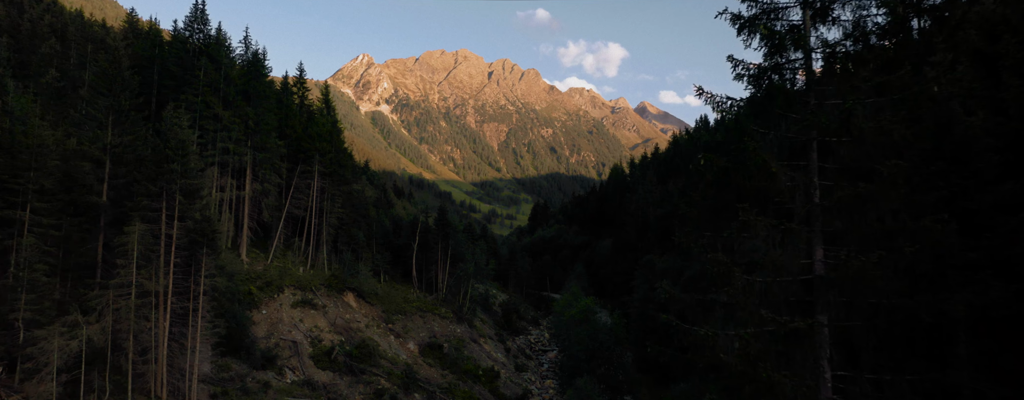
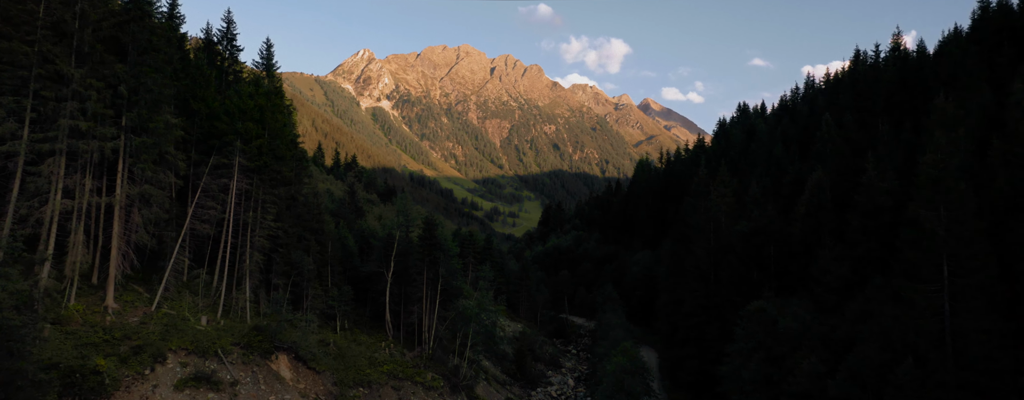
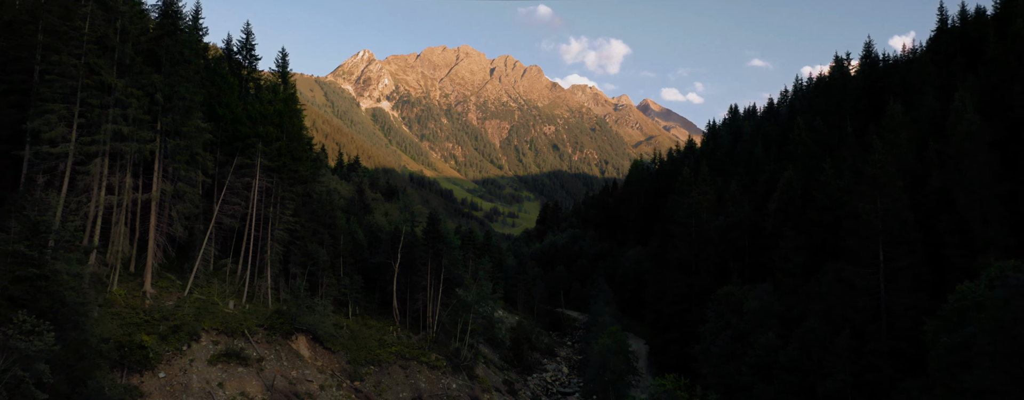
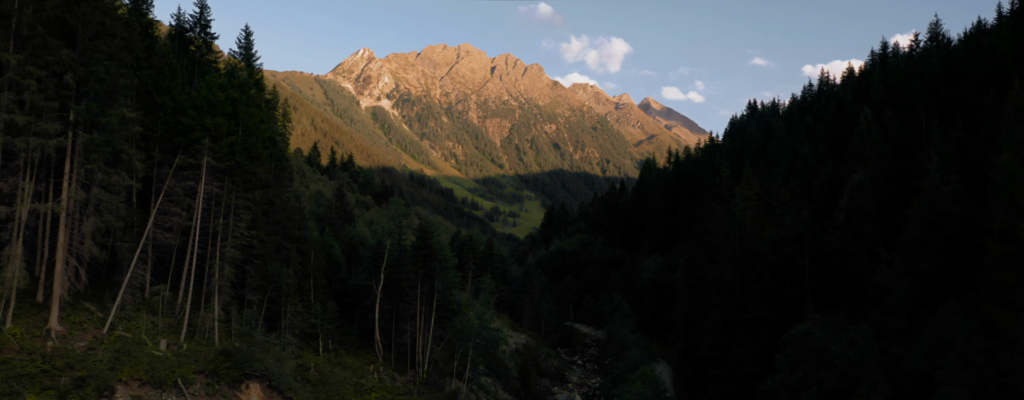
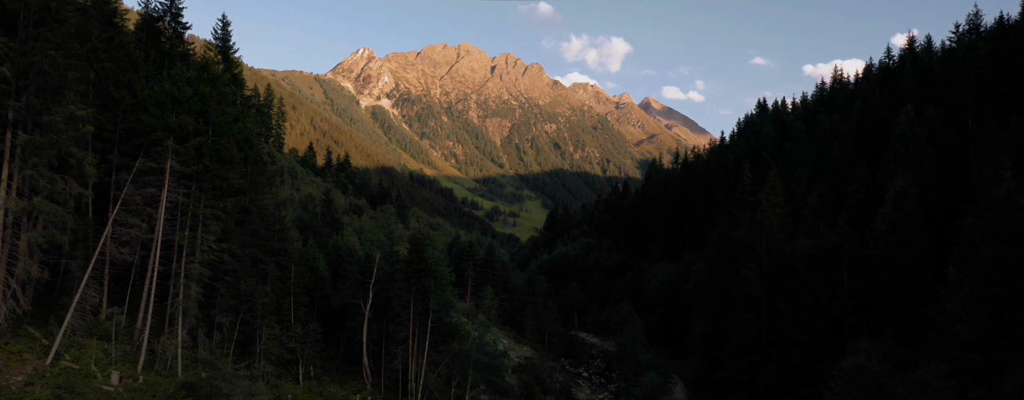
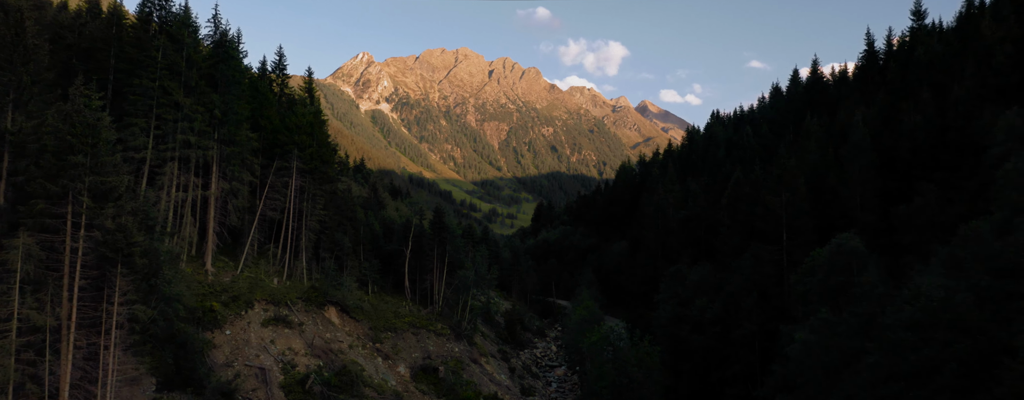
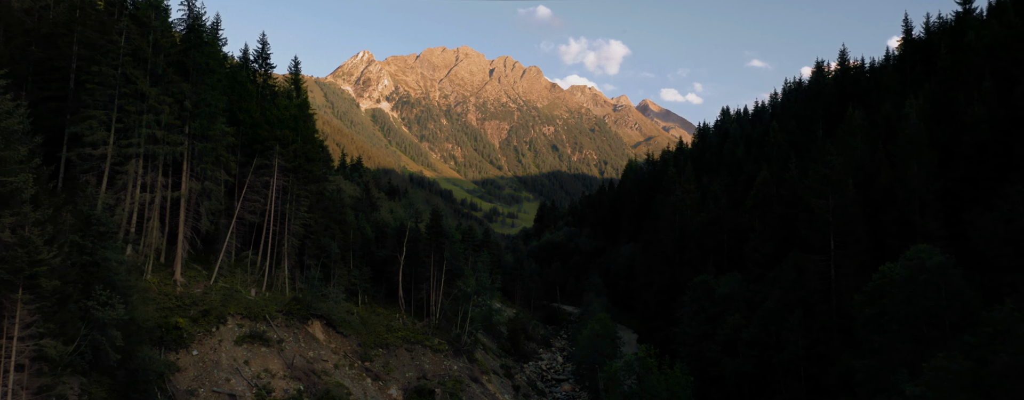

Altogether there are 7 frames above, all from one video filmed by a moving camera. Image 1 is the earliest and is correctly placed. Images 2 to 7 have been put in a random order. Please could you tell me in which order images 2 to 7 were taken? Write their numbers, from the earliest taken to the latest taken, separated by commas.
6, 7, 3, 2, 4, 5
